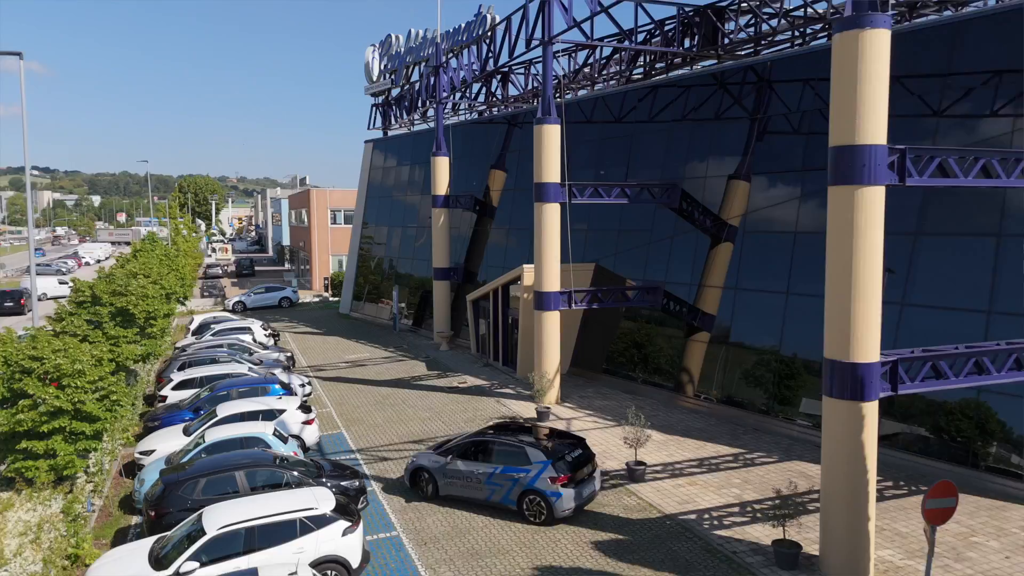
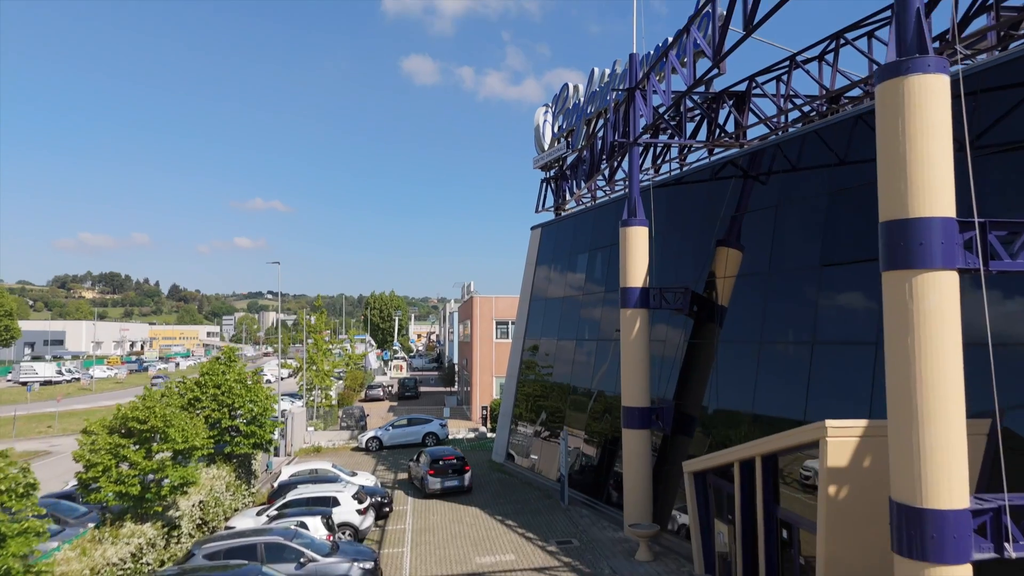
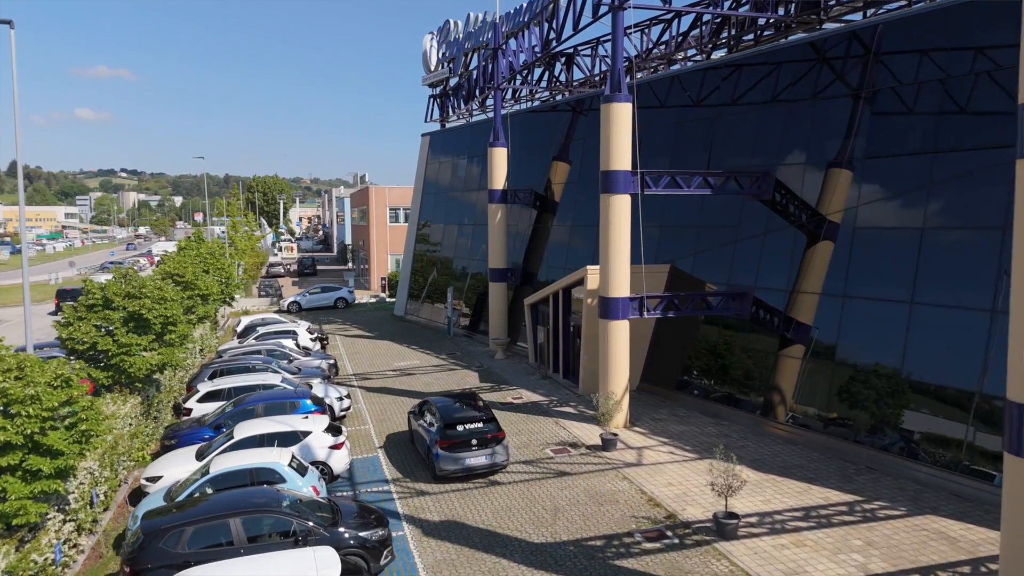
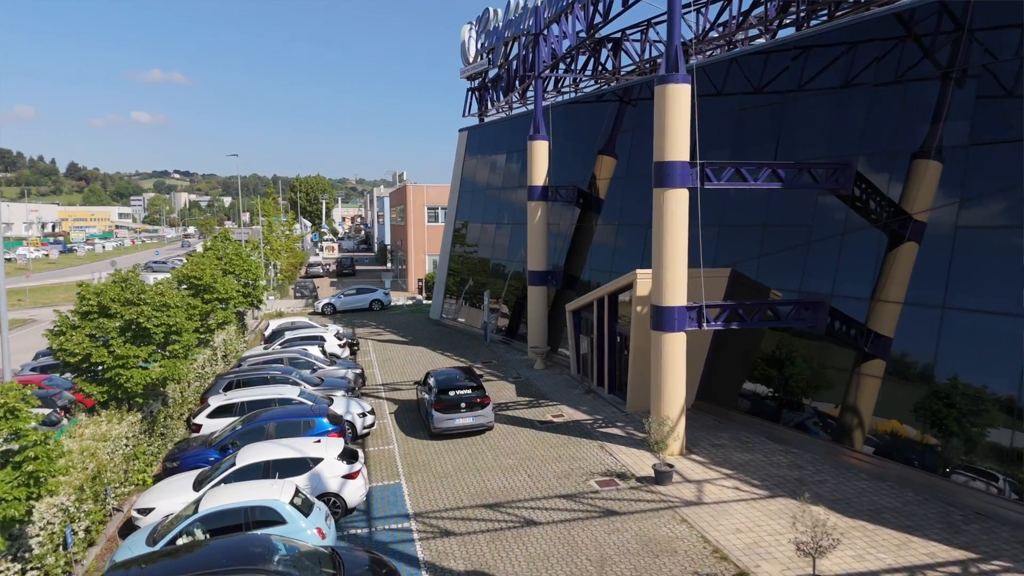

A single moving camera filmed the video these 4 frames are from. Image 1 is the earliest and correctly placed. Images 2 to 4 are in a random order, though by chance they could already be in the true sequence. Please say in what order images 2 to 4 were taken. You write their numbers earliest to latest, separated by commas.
3, 4, 2
